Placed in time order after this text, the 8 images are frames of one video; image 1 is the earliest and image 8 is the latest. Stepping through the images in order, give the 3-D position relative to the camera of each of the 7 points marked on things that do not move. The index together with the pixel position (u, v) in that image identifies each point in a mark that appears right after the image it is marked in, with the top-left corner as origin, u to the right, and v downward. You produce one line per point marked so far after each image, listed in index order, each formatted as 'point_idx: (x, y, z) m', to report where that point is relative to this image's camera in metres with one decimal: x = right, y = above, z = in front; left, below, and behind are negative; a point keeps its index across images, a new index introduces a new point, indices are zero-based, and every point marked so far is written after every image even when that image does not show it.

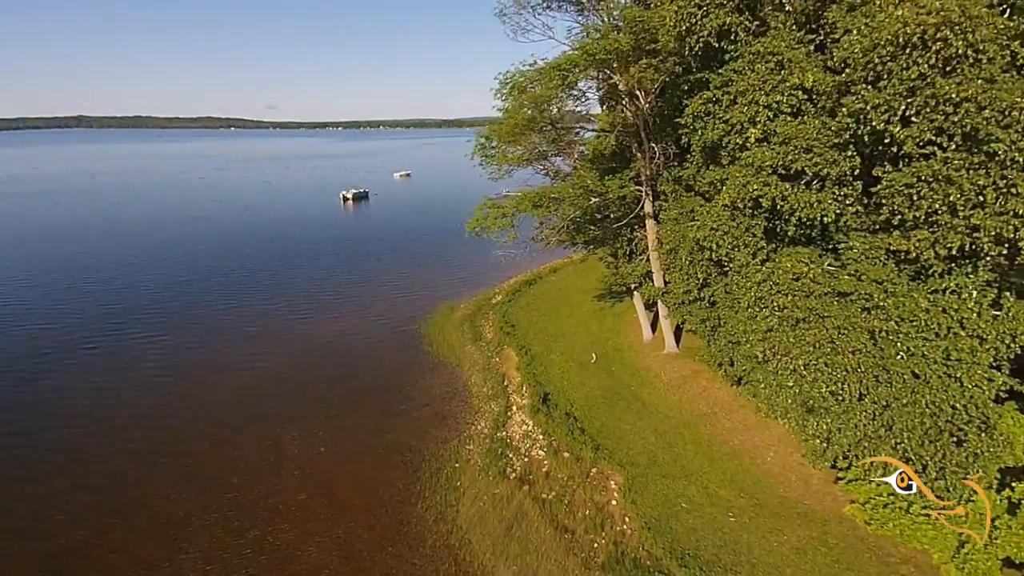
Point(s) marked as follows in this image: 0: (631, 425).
0: (+4.6, -5.2, +19.0) m
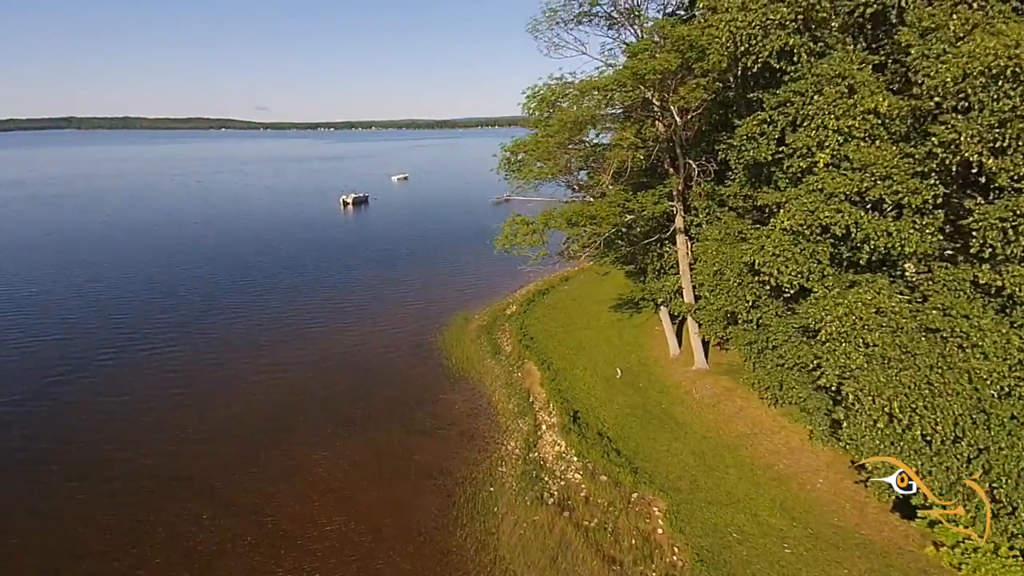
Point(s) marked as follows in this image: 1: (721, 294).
0: (+5.8, -5.9, +18.6) m
1: (+6.7, -0.2, +16.0) m
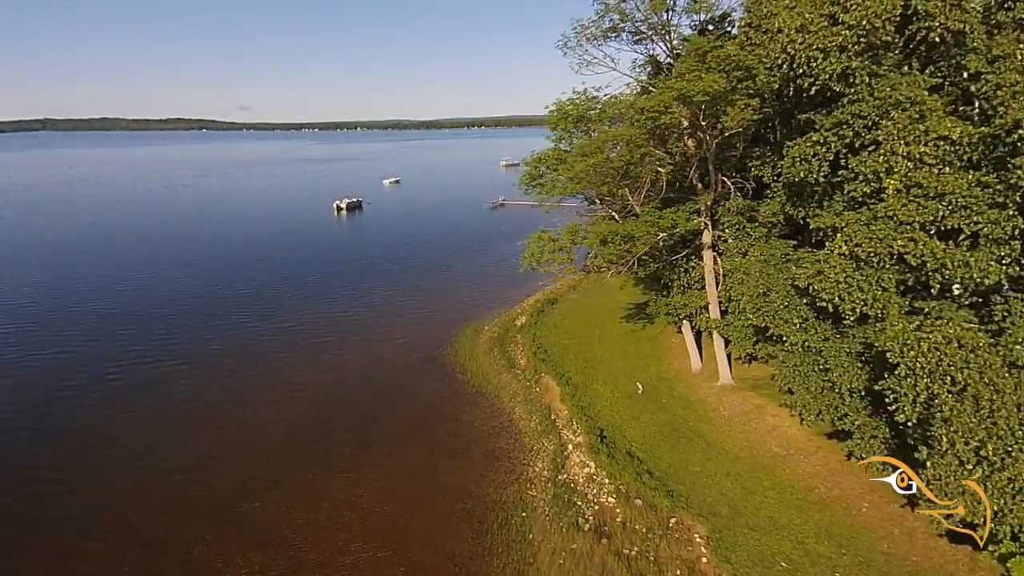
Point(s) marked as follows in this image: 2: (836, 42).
0: (+6.9, -6.6, +18.3) m
1: (+7.8, -0.8, +15.7) m
2: (+7.7, +5.8, +11.8) m
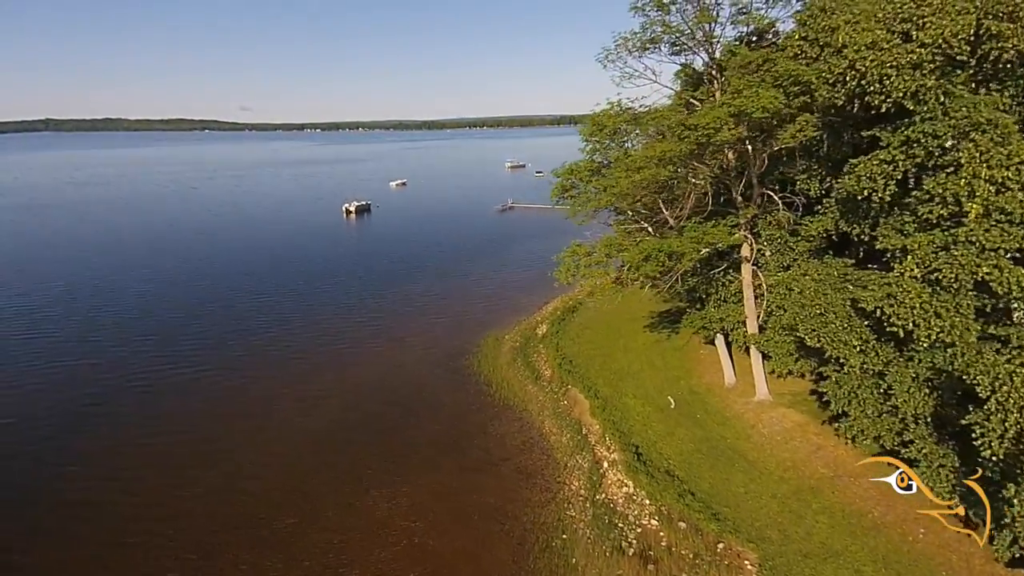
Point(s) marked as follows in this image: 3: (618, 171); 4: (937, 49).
0: (+8.3, -7.1, +17.8) m
1: (+9.1, -1.4, +15.3) m
2: (+9.0, +5.2, +11.4) m
3: (+4.2, +4.6, +19.9) m
4: (+9.1, +5.3, +10.8) m
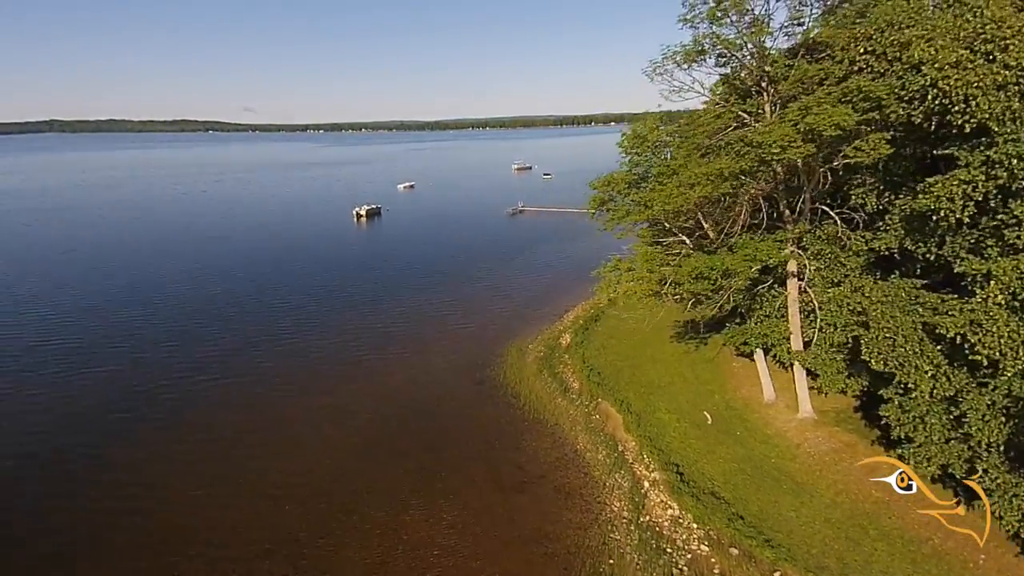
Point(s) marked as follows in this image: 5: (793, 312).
0: (+9.8, -7.7, +17.3) m
1: (+10.6, -2.0, +14.7) m
2: (+10.4, +4.6, +10.9) m
3: (+5.7, +4.0, +19.5) m
4: (+10.5, +4.7, +10.3) m
5: (+11.2, -1.0, +19.8) m
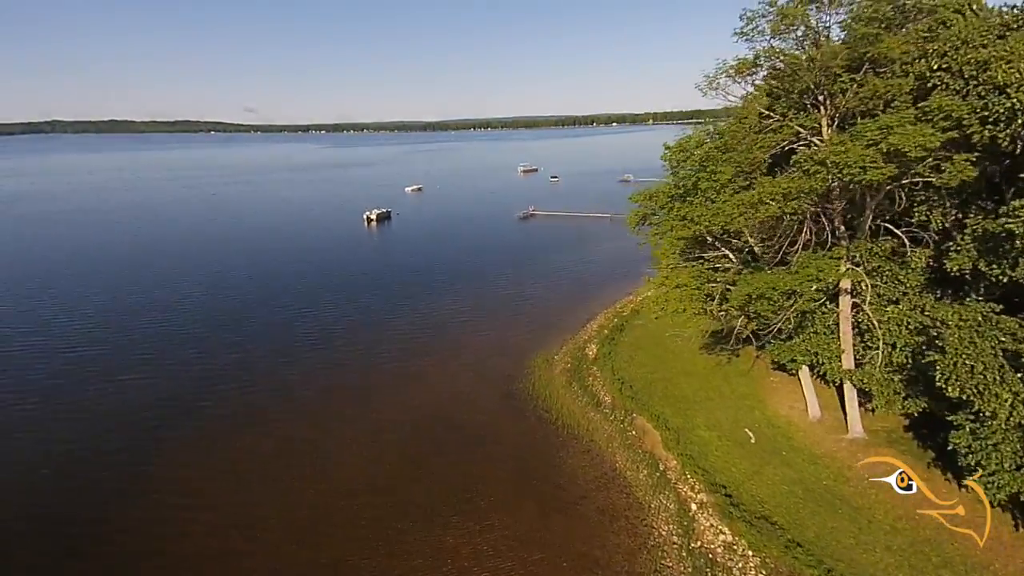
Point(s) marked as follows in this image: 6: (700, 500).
0: (+11.4, -8.4, +16.7) m
1: (+12.2, -2.6, +14.2) m
2: (+12.0, +4.0, +10.3) m
3: (+7.4, +3.4, +19.0) m
4: (+12.1, +4.1, +9.8) m
5: (+12.9, -1.7, +19.3) m
6: (+7.4, -8.4, +19.7) m
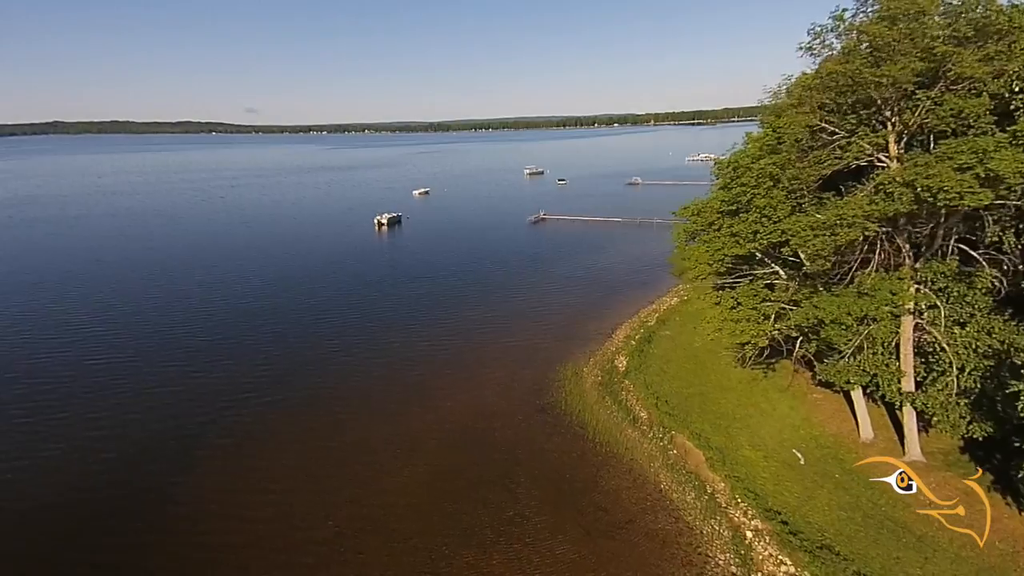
0: (+13.3, -9.1, +16.0) m
1: (+14.0, -3.3, +13.5) m
2: (+13.7, +3.3, +9.7) m
3: (+9.3, +2.6, +18.5) m
4: (+13.8, +3.4, +9.1) m
5: (+14.7, -2.4, +18.6) m
6: (+9.2, -9.1, +19.1) m
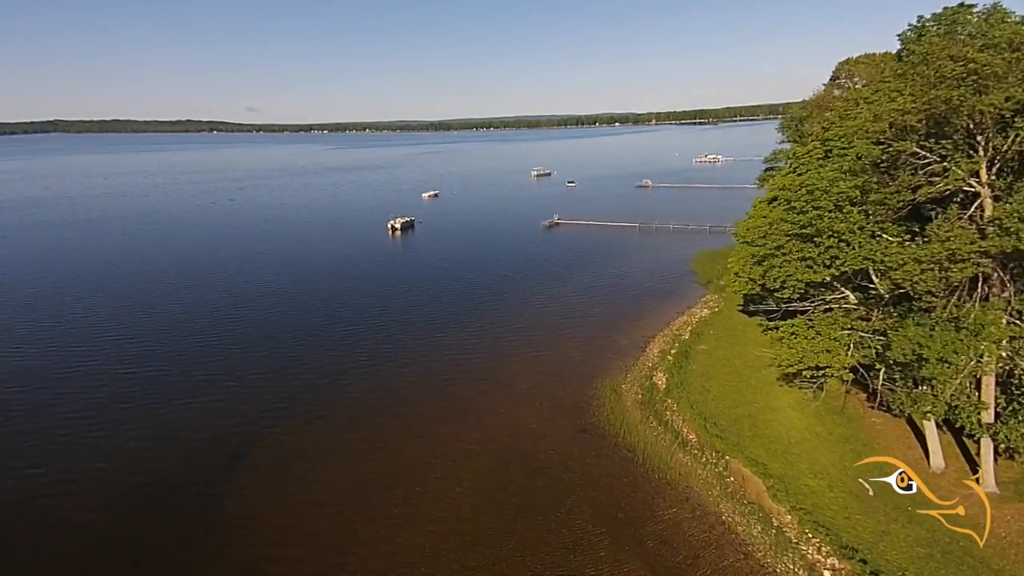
0: (+15.7, -10.2, +15.2) m
1: (+16.3, -4.4, +12.7) m
2: (+16.0, +2.3, +9.0) m
3: (+11.7, +1.5, +17.8) m
4: (+16.1, +2.4, +8.4) m
5: (+17.2, -3.5, +17.8) m
6: (+11.7, -10.2, +18.3) m
